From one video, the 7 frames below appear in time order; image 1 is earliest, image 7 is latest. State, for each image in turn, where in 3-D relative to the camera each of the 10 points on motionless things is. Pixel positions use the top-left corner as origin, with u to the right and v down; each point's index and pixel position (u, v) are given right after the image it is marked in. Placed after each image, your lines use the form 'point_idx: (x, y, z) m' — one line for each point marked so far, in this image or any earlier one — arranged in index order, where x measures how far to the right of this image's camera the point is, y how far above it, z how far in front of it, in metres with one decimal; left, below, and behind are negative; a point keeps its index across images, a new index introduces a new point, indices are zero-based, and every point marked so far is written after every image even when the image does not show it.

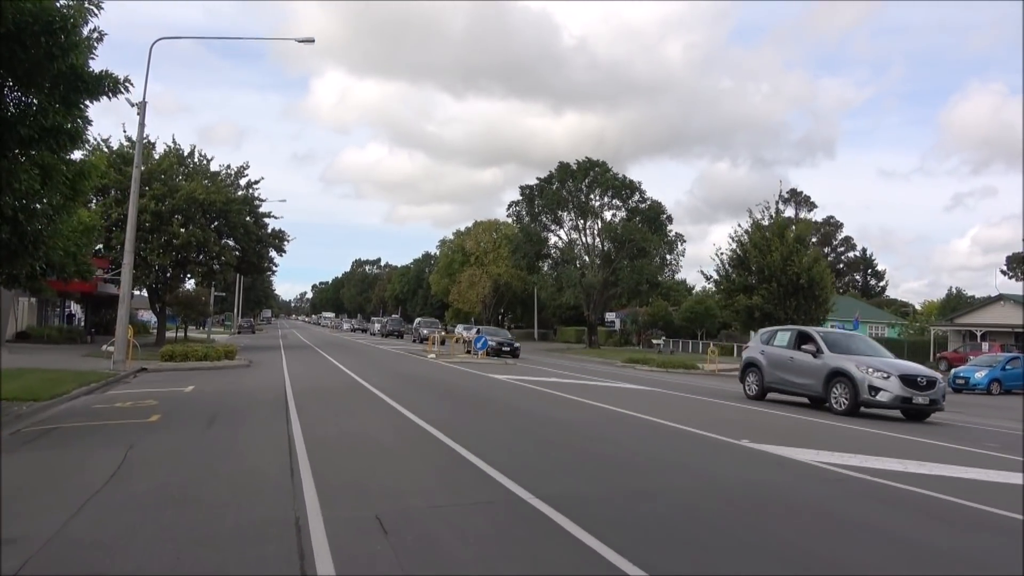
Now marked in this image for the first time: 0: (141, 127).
0: (-9.7, +4.2, +19.6) m
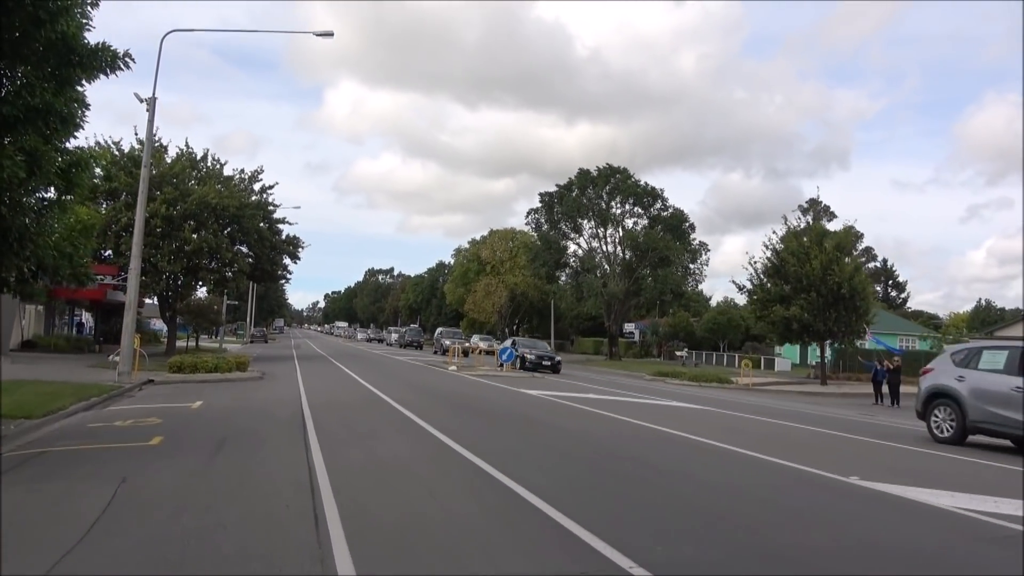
0: (-8.9, +4.0, +18.6) m
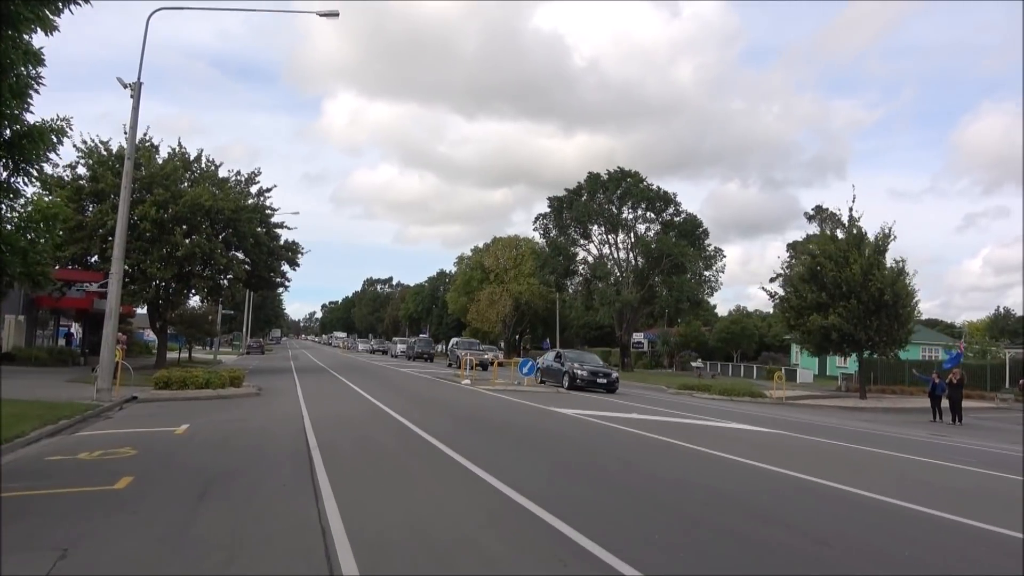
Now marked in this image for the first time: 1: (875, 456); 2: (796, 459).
0: (-8.4, +3.9, +16.8) m
1: (+8.6, -4.0, +17.7) m
2: (+6.4, -3.8, +16.8) m
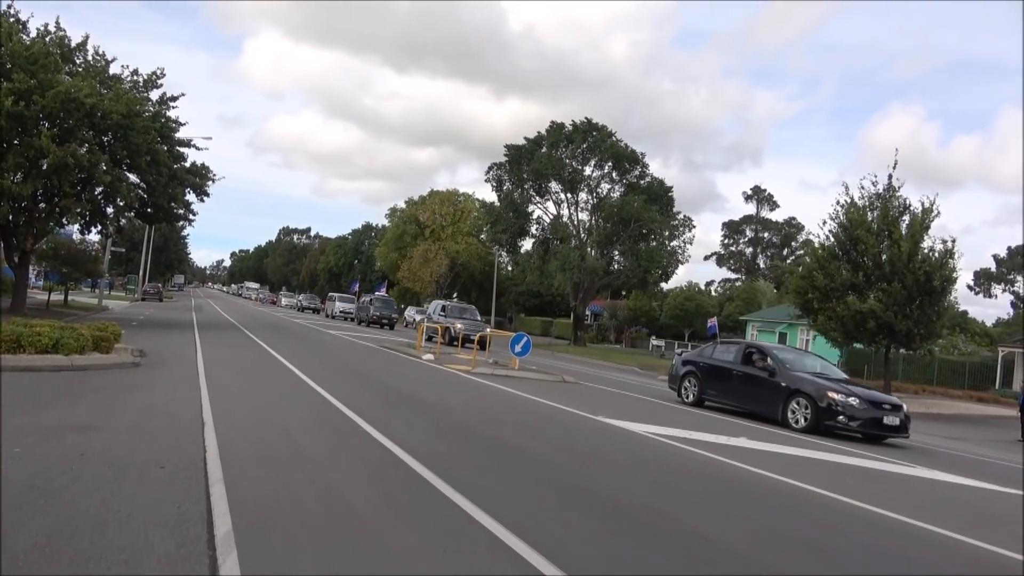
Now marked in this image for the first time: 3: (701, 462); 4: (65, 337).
0: (-7.9, +5.3, +10.7) m
1: (+8.3, -3.6, +13.8) m
2: (+6.2, -3.4, +12.7) m
3: (+2.7, -2.9, +11.6) m
4: (-7.0, -0.8, +11.9) m
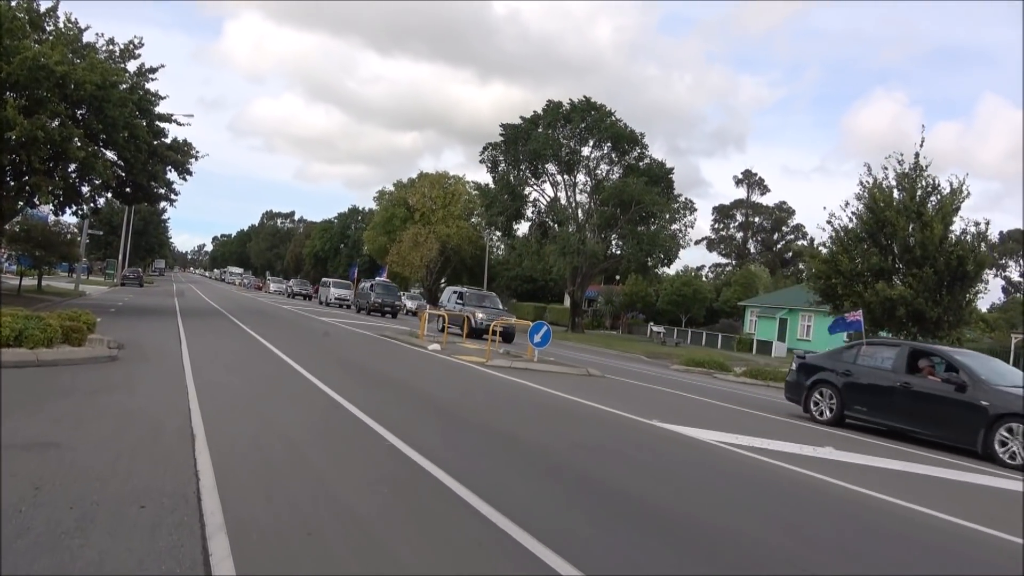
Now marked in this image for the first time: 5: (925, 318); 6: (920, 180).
0: (-7.5, +5.5, +9.2) m
1: (+8.6, -3.3, +12.8) m
2: (+6.6, -3.1, +11.6) m
3: (+3.1, -2.7, +10.4) m
4: (-6.6, -0.5, +10.5) m
5: (+10.2, -0.7, +18.7) m
6: (+10.8, +2.9, +20.0) m
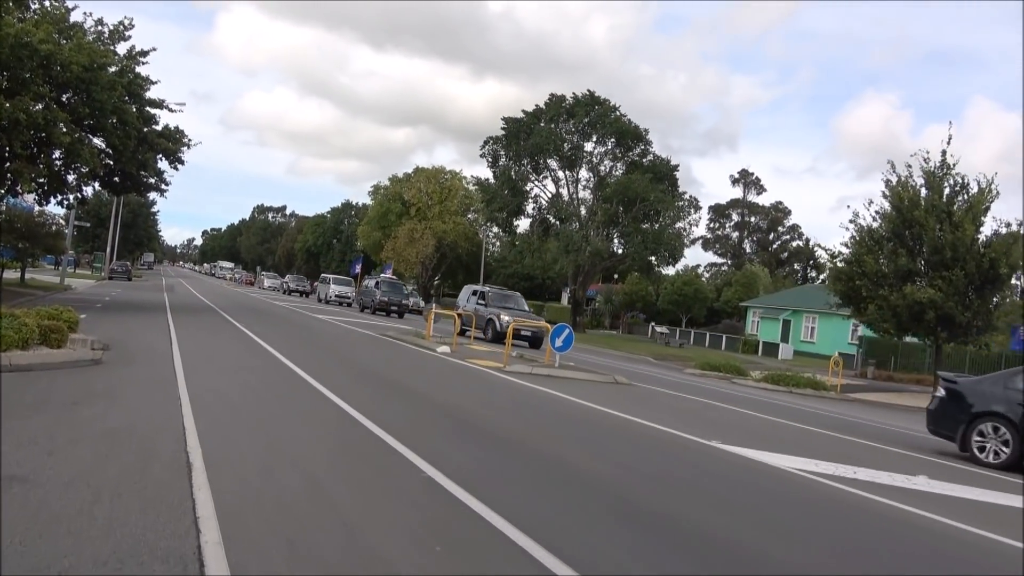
0: (-7.1, +5.5, +8.1) m
1: (+8.9, -3.4, +11.9) m
2: (+6.9, -3.2, +10.7) m
3: (+3.4, -2.7, +9.5) m
4: (-6.3, -0.5, +9.4) m
5: (+10.4, -0.8, +17.9) m
6: (+11.1, +2.8, +19.1) m
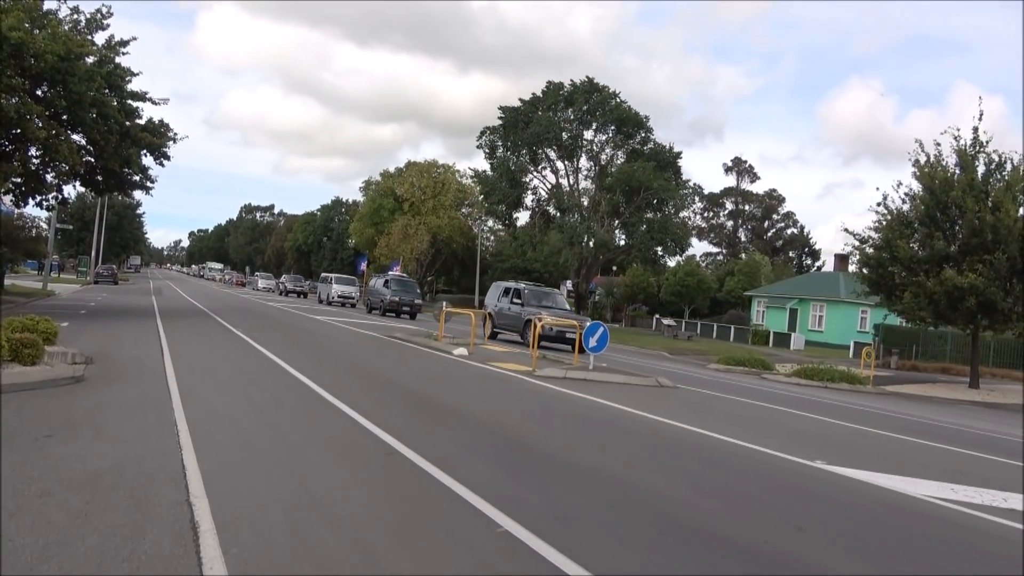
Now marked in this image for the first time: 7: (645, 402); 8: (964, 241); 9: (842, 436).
0: (-6.8, +5.4, +6.8) m
1: (+9.4, -3.2, +10.9) m
2: (+7.3, -3.0, +9.7) m
3: (+3.9, -2.6, +8.4) m
4: (-5.8, -0.6, +8.2) m
5: (+10.8, -0.4, +16.9) m
6: (+11.3, +3.2, +18.1) m
7: (+2.2, -2.0, +12.5) m
8: (+10.3, +1.1, +17.3) m
9: (+5.2, -2.4, +11.8) m
